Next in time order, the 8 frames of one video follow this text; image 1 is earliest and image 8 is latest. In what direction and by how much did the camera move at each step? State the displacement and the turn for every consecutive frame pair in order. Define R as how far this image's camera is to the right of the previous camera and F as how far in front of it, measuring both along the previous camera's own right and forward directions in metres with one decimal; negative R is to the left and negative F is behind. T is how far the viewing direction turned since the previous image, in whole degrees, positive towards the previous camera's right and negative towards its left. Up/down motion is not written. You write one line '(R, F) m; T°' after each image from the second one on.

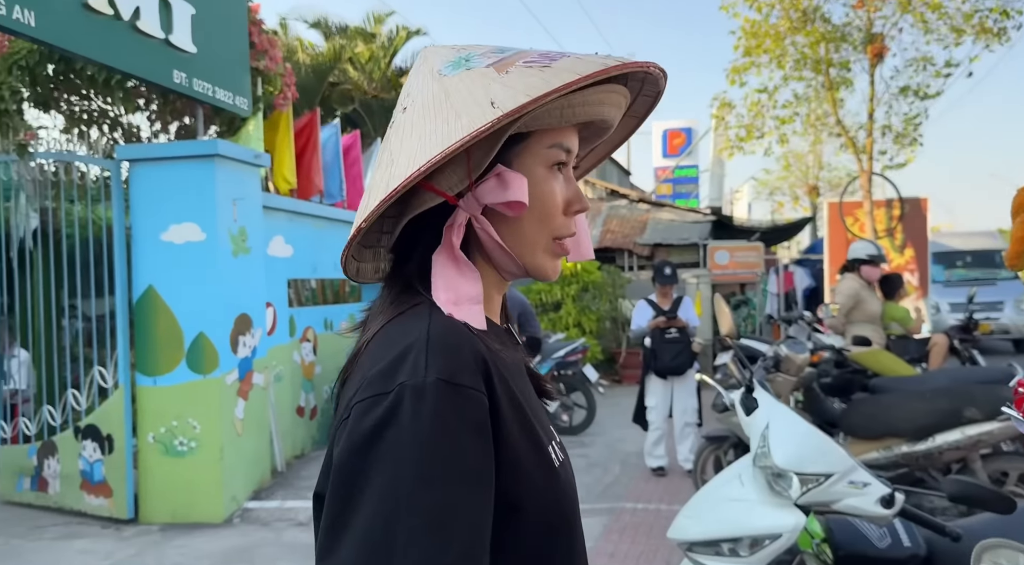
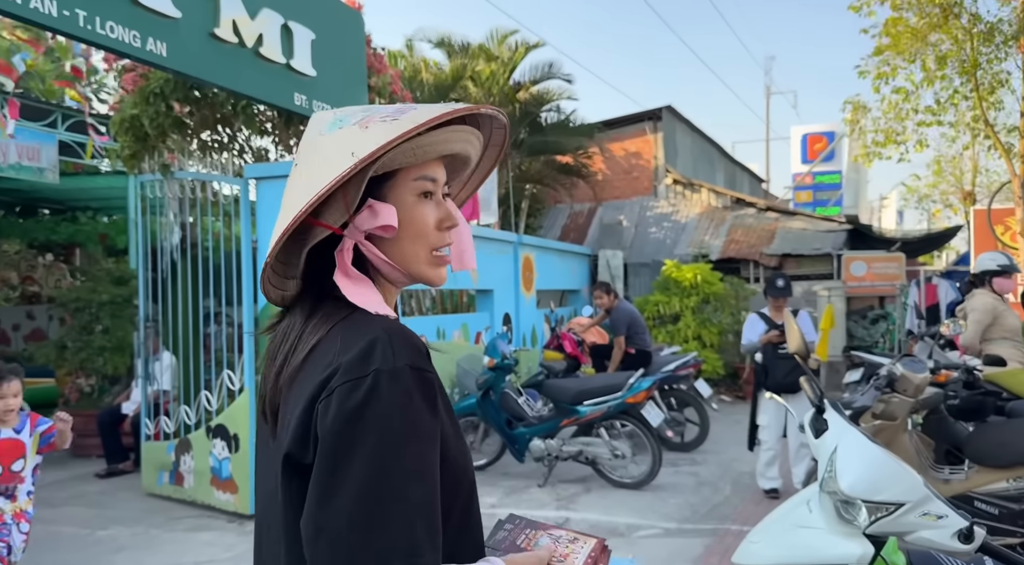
(+0.2, 0.0) m; -10°
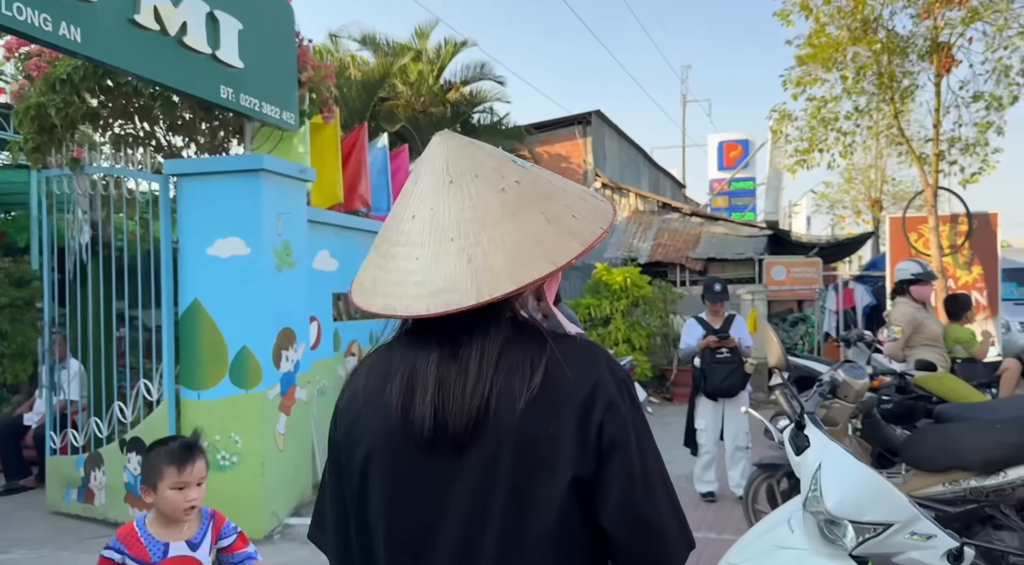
(-0.1, +0.1) m; +6°
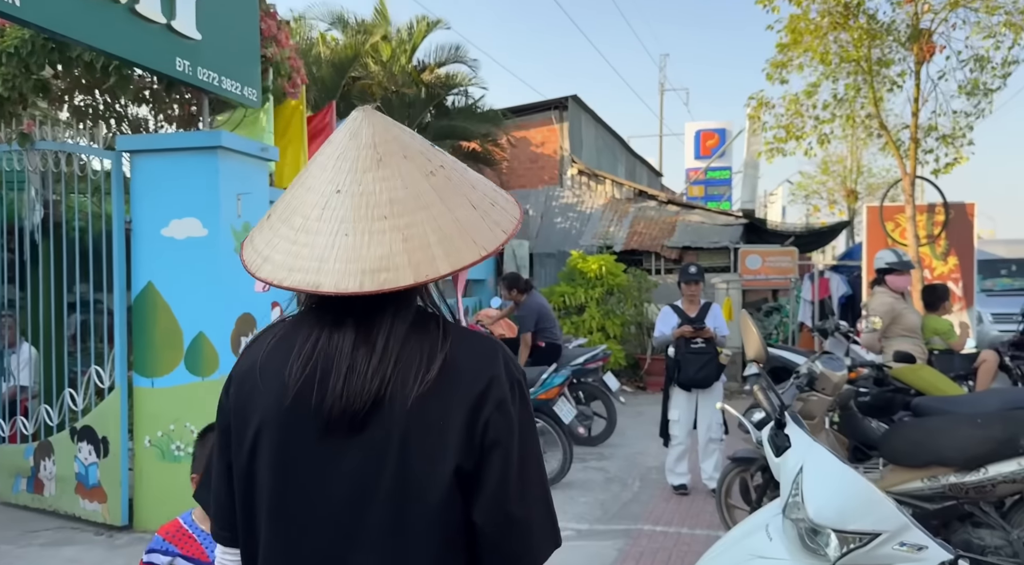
(0.0, +0.2) m; +2°
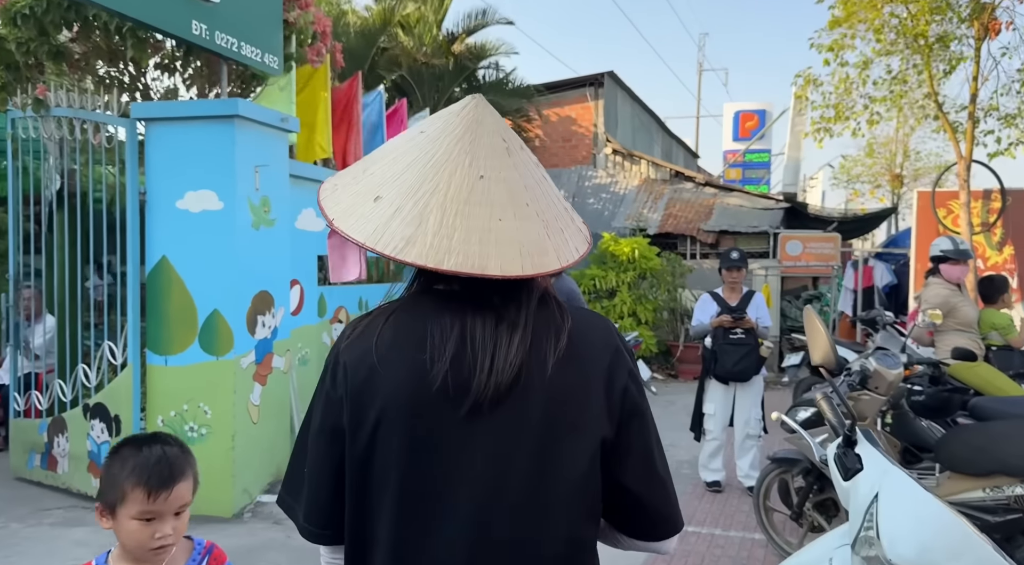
(0.0, +0.2) m; -2°
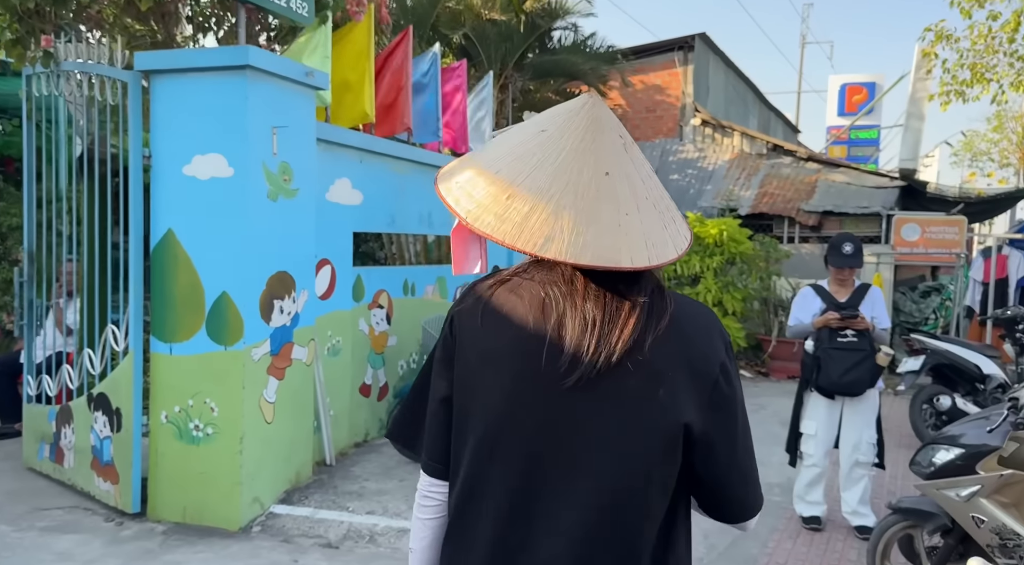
(+0.2, +0.7) m; -6°
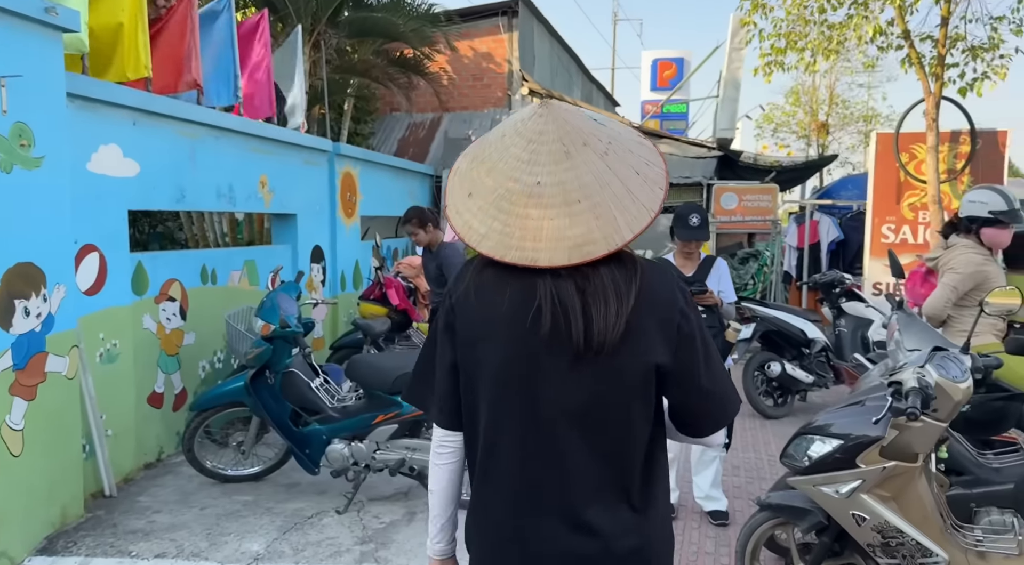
(0.0, +0.5) m; +12°
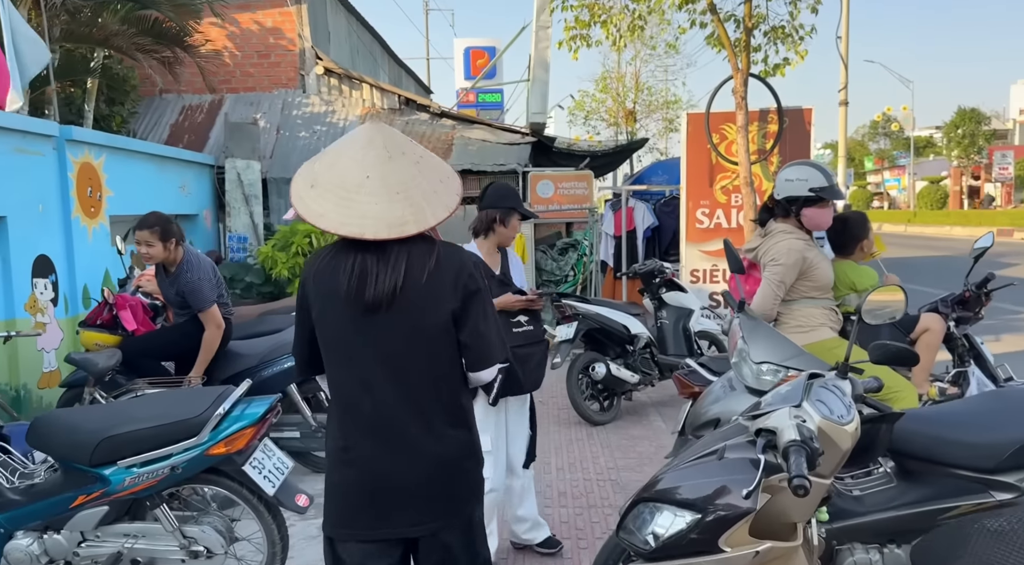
(+0.2, +0.7) m; +13°
